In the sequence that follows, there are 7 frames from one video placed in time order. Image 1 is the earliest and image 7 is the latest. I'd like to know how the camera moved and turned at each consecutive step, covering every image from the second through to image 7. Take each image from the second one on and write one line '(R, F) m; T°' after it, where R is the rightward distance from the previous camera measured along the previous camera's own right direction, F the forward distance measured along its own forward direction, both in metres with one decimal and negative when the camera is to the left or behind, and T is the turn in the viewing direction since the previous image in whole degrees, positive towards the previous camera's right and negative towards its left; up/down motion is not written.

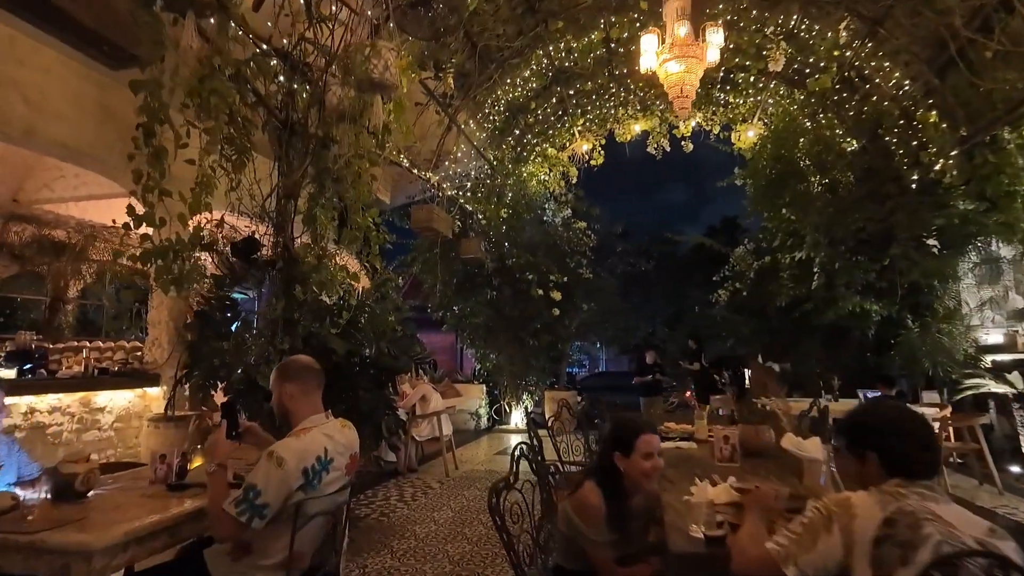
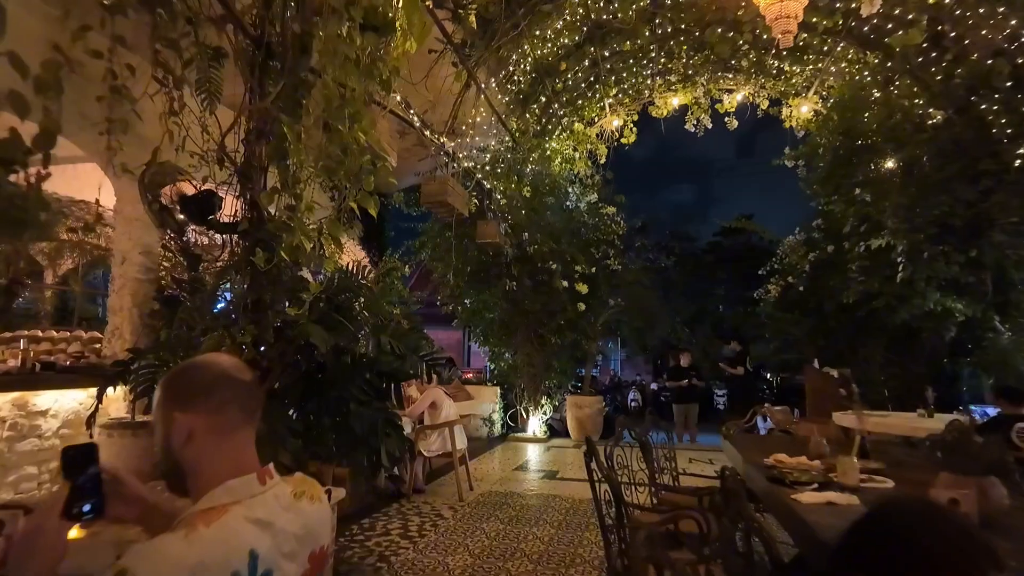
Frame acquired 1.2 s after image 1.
(-0.2, +1.1) m; -1°
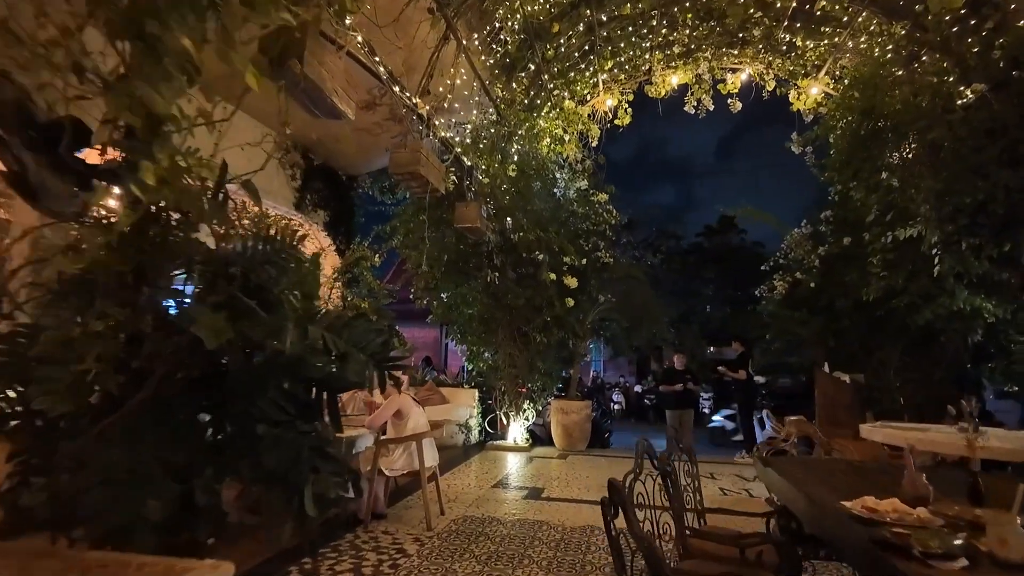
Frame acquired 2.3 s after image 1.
(0.0, +0.8) m; +2°
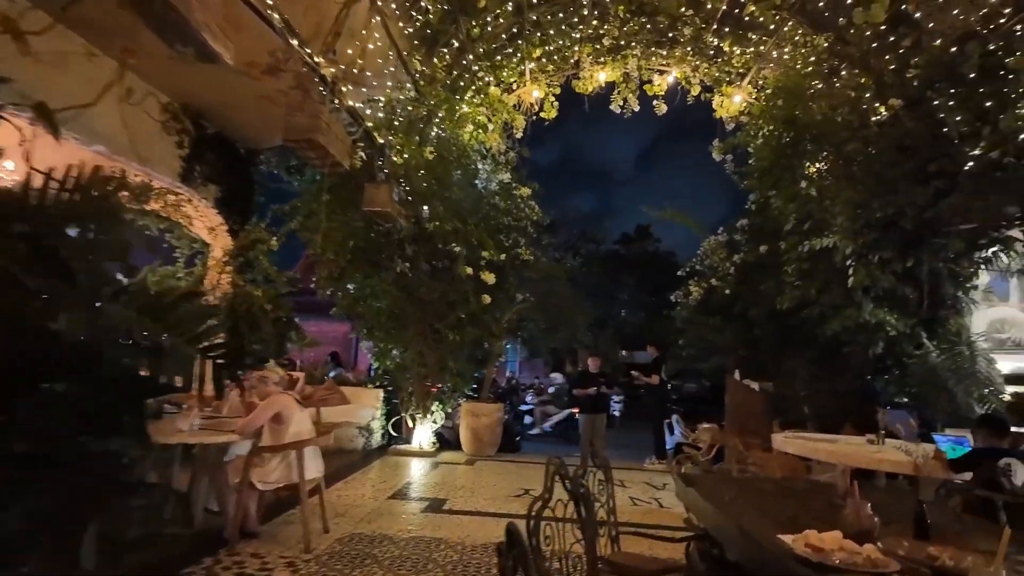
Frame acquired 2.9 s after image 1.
(+0.1, +0.4) m; +8°
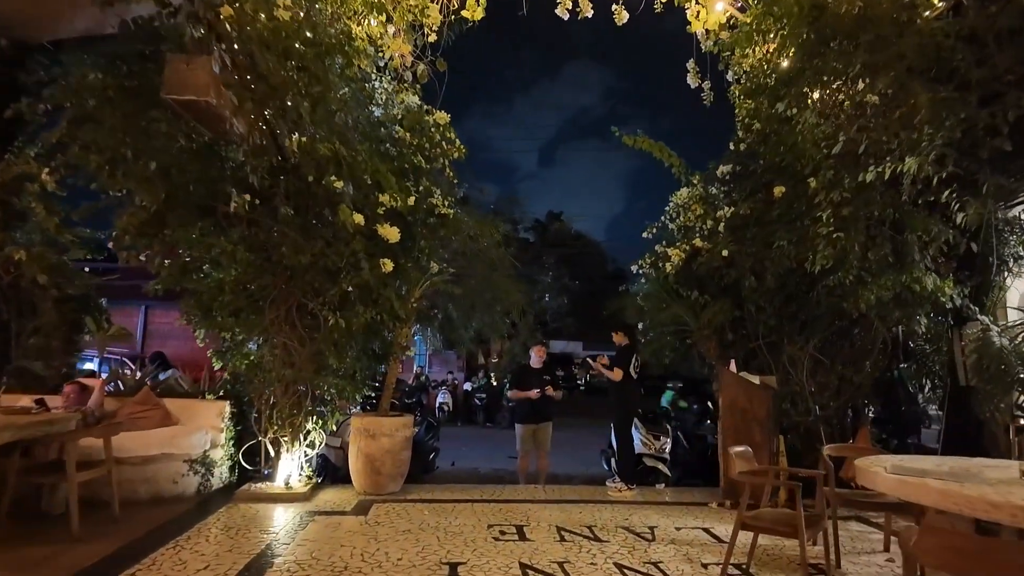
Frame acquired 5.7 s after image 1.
(-0.1, +2.2) m; +9°
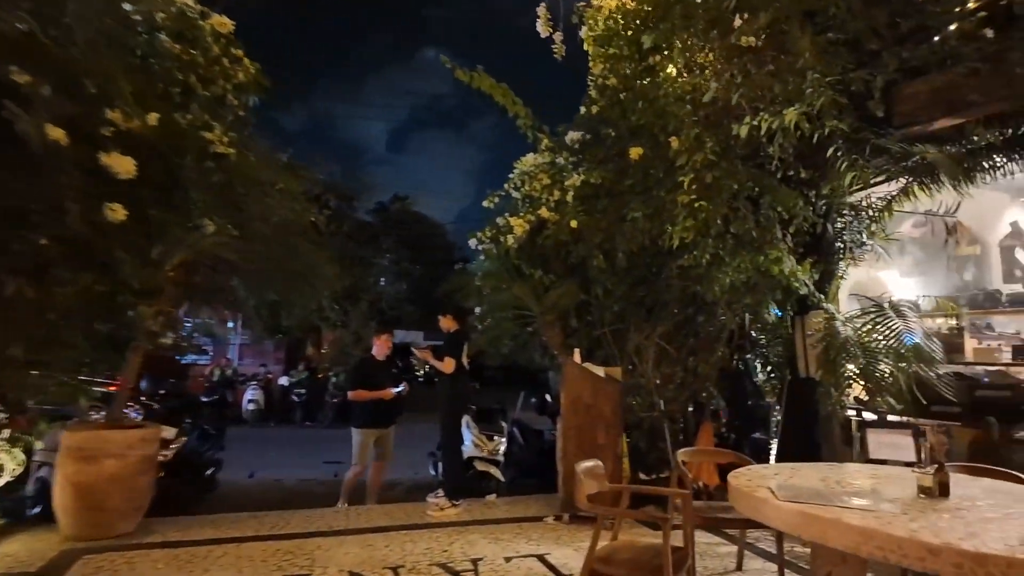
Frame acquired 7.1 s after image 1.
(+0.3, +1.0) m; +15°
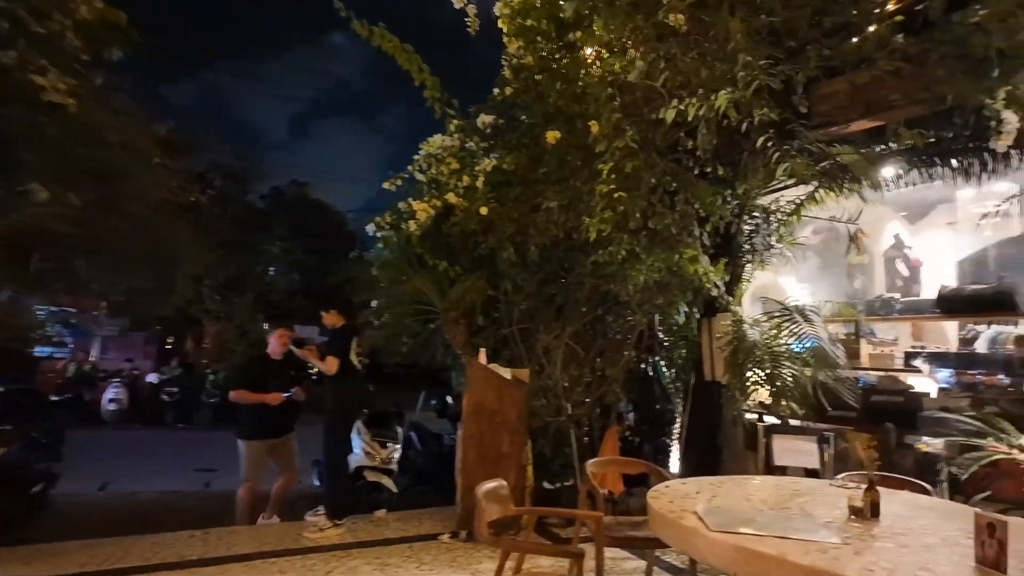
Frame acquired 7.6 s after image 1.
(0.0, +0.4) m; +9°
